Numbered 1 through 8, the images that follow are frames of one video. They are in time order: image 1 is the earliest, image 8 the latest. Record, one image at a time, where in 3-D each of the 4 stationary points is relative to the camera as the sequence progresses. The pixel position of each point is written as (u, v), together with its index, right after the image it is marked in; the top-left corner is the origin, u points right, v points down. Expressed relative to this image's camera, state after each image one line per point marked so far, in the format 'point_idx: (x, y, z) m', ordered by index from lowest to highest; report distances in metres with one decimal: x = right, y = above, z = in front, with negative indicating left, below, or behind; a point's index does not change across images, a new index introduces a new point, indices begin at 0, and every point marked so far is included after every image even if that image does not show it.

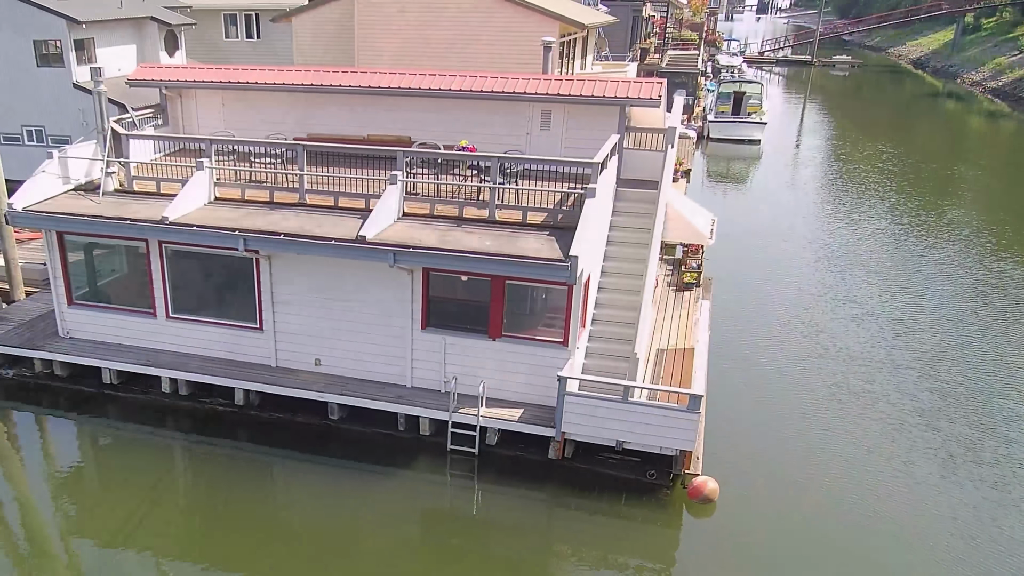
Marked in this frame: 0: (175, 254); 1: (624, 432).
0: (-4.9, +0.5, +10.7) m
1: (+1.5, -1.8, +9.4) m
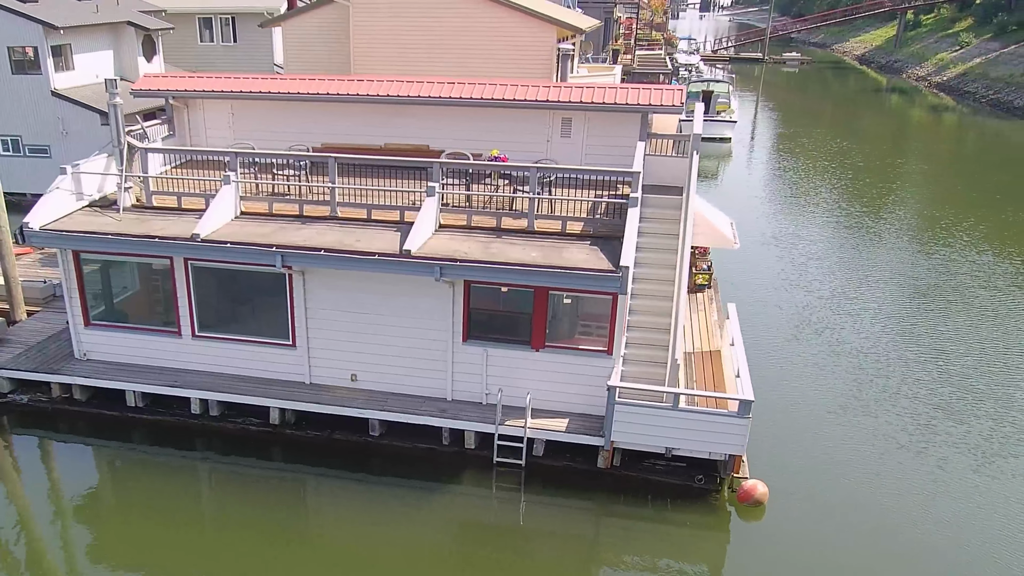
0: (-4.4, +0.2, +10.4) m
1: (+2.1, -1.9, +9.5) m
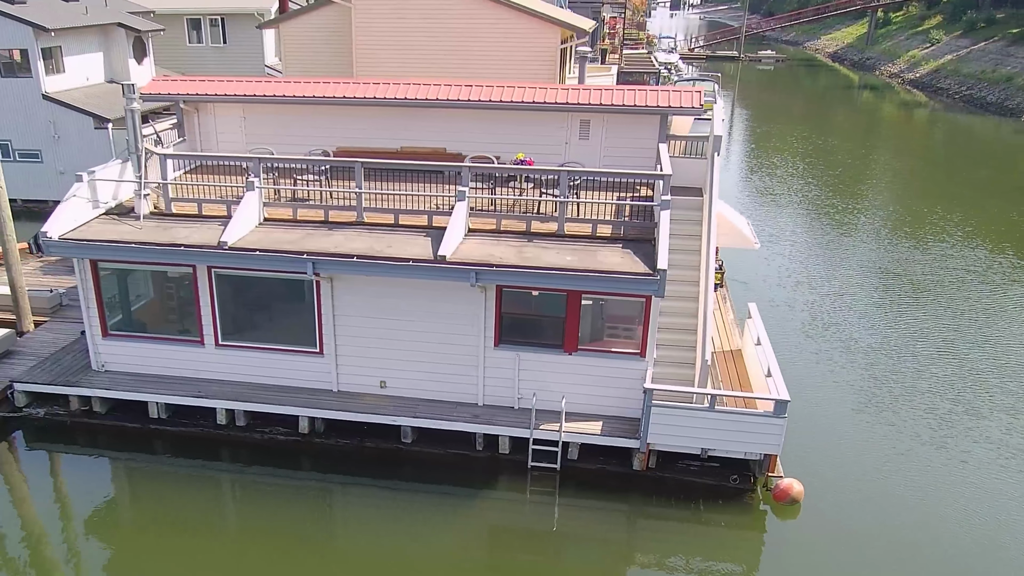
0: (-4.0, +0.1, +10.2) m
1: (+2.6, -2.0, +9.5) m
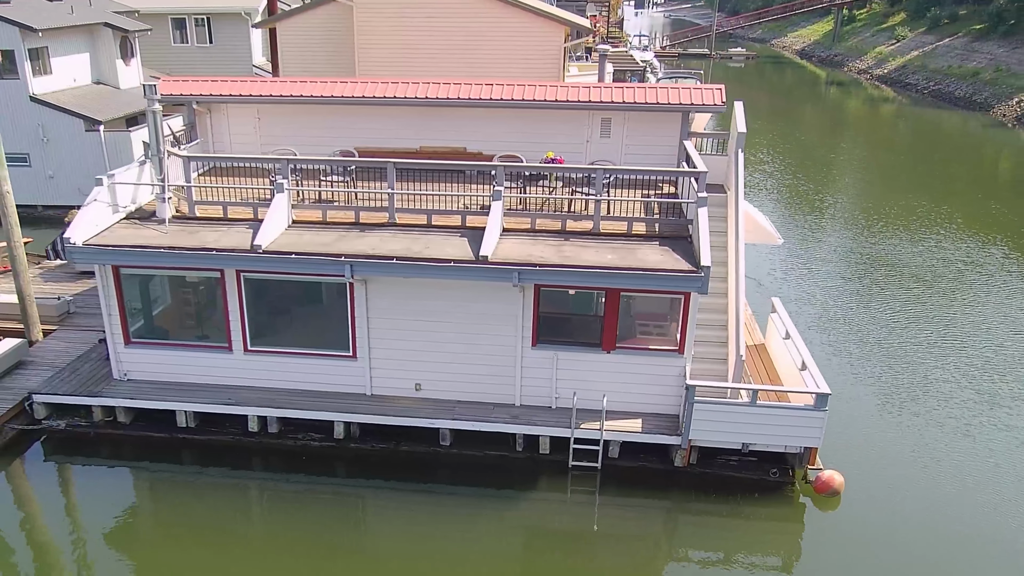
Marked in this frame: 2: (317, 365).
0: (-3.5, +0.1, +10.0) m
1: (+3.1, -1.9, +9.6) m
2: (-2.7, -1.1, +10.3) m
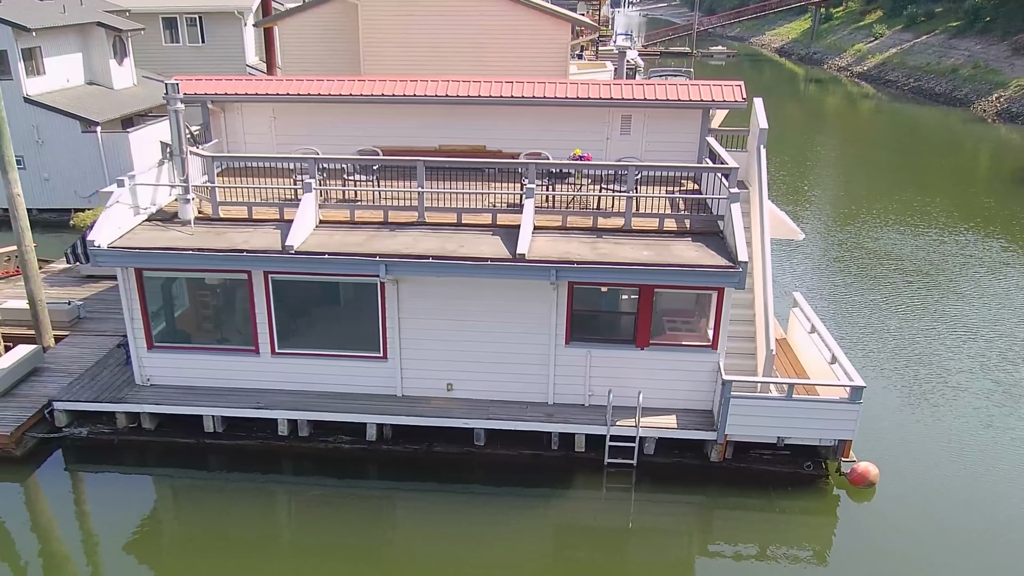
0: (-3.0, 0.0, +9.8) m
1: (+3.6, -1.8, +9.6) m
2: (-2.3, -1.1, +10.2) m
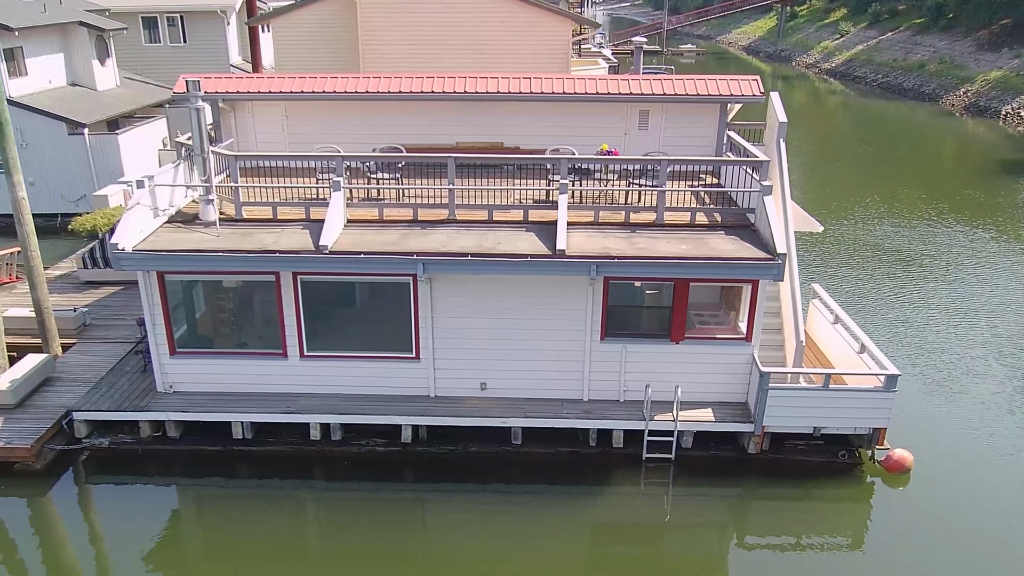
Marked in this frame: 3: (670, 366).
0: (-2.6, 0.0, +9.6) m
1: (+4.1, -1.7, +9.7) m
2: (-1.8, -1.1, +10.0) m
3: (+2.1, -1.0, +10.0) m
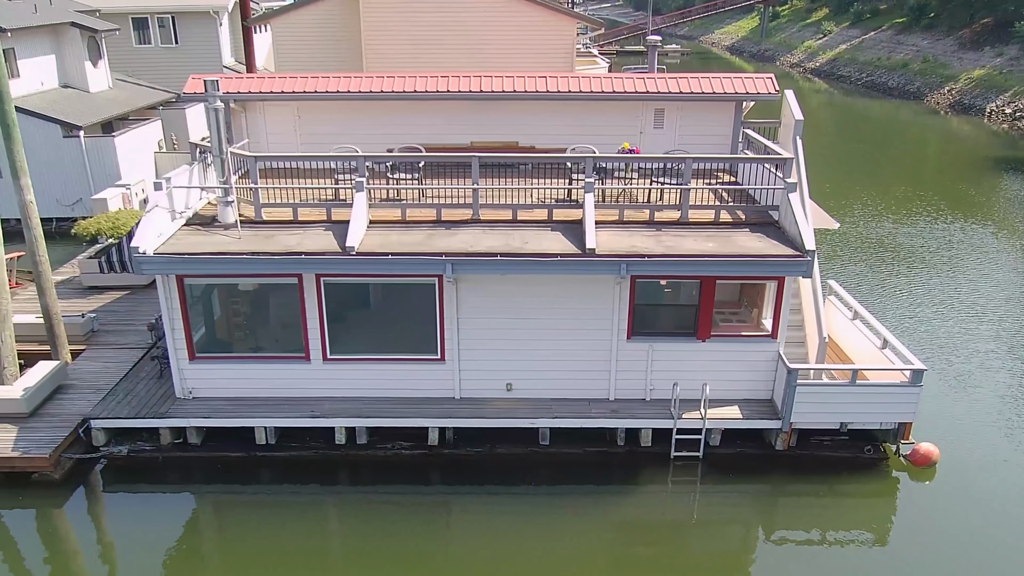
0: (-2.2, 0.0, +9.5) m
1: (+4.4, -1.7, +9.7) m
2: (-1.5, -1.1, +9.9) m
3: (+2.4, -1.0, +9.9) m
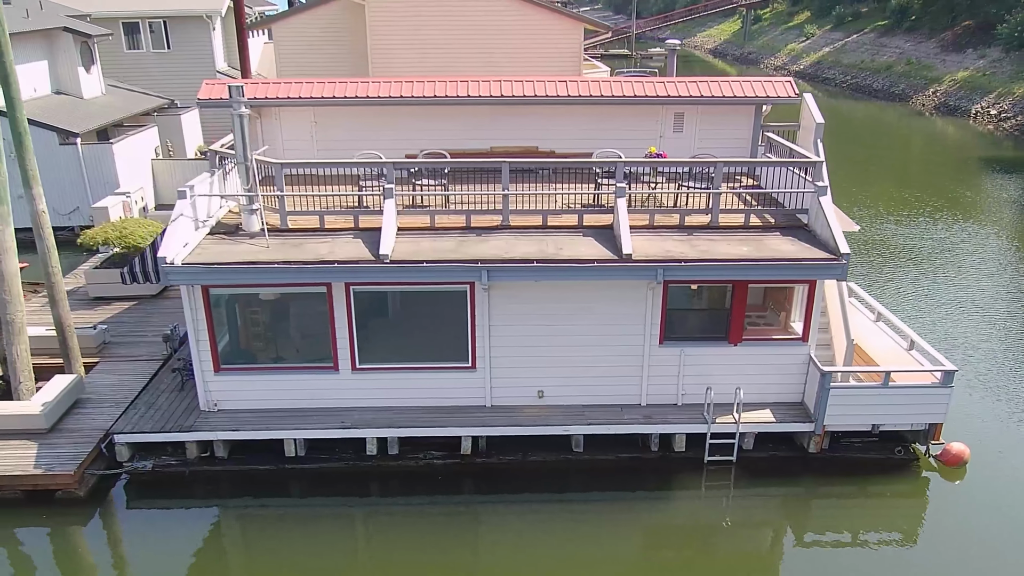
0: (-1.8, -0.1, +9.3) m
1: (+4.9, -1.7, +9.7) m
2: (-1.1, -1.2, +9.8) m
3: (+2.9, -1.1, +9.9) m
